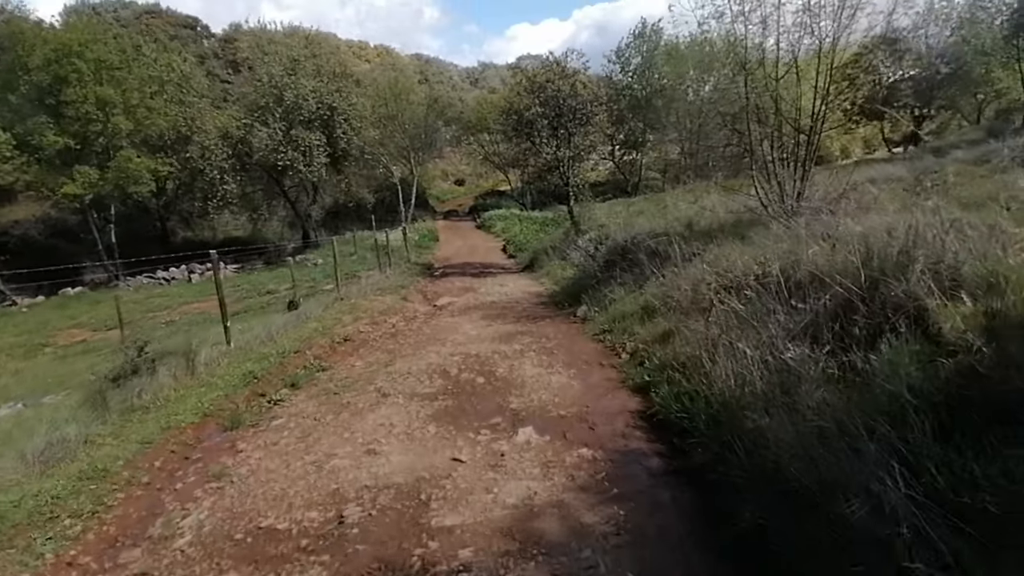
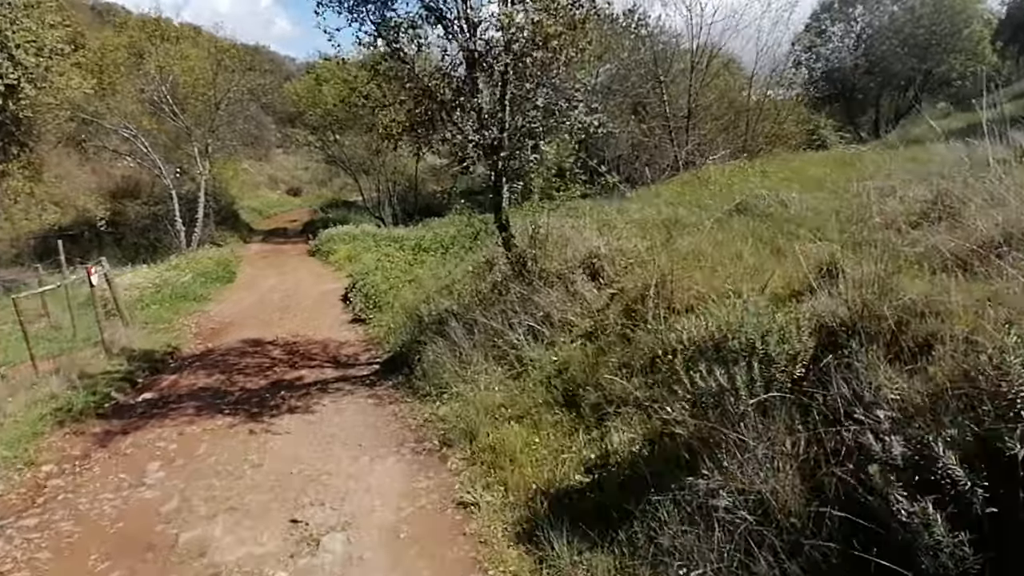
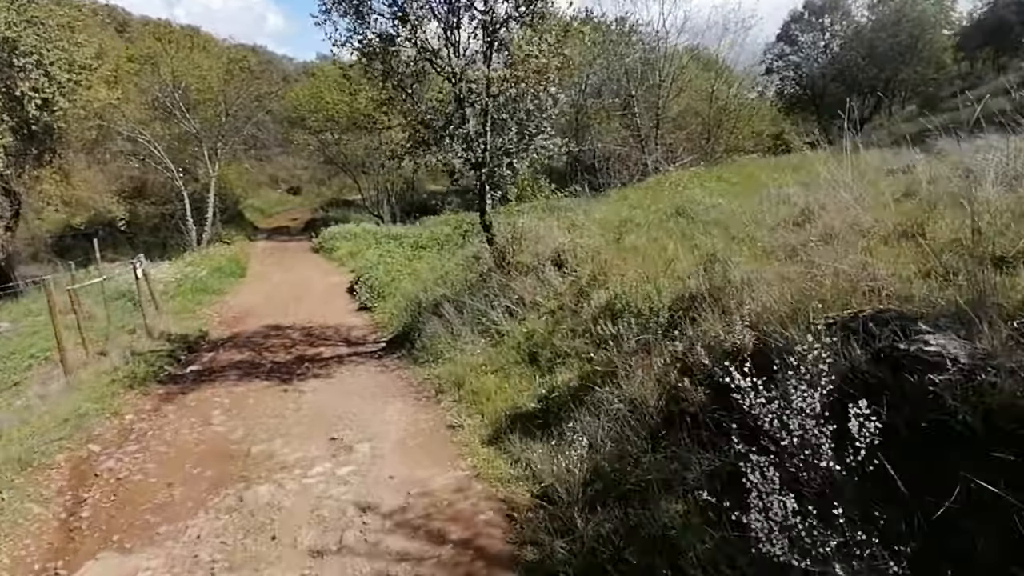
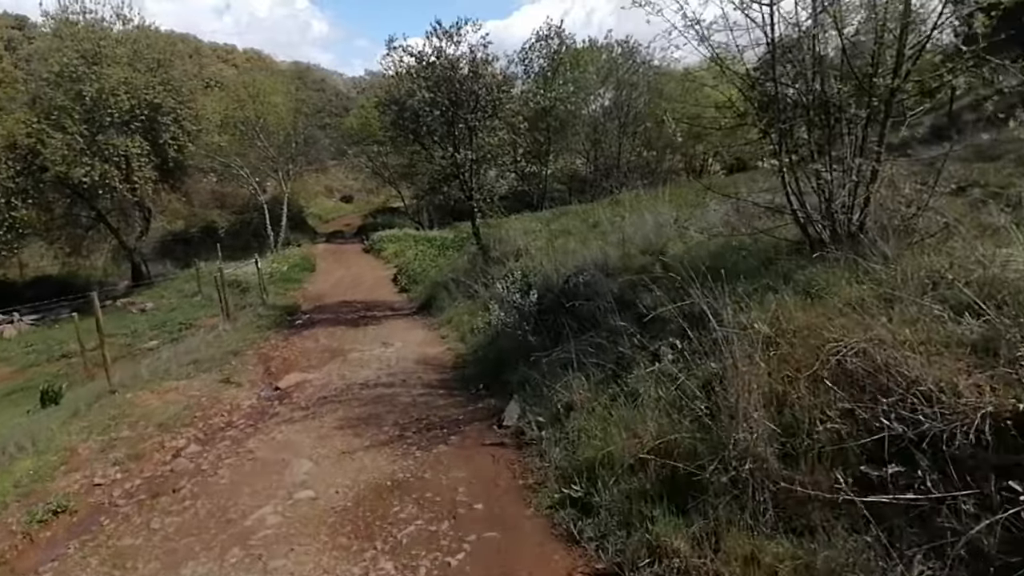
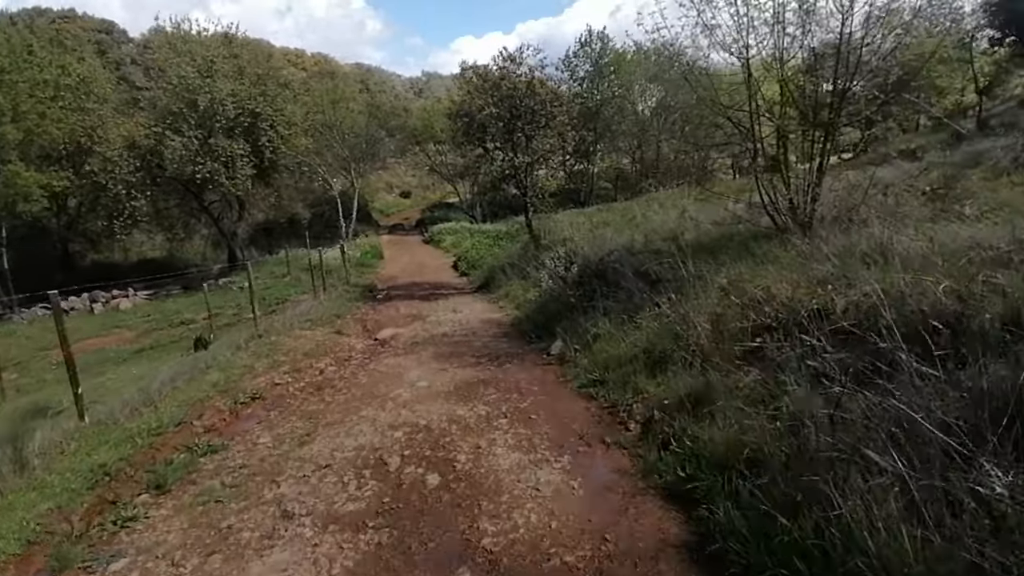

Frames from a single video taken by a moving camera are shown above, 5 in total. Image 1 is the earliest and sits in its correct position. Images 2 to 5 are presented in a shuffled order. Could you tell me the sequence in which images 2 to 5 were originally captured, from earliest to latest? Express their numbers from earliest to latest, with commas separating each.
5, 4, 3, 2
